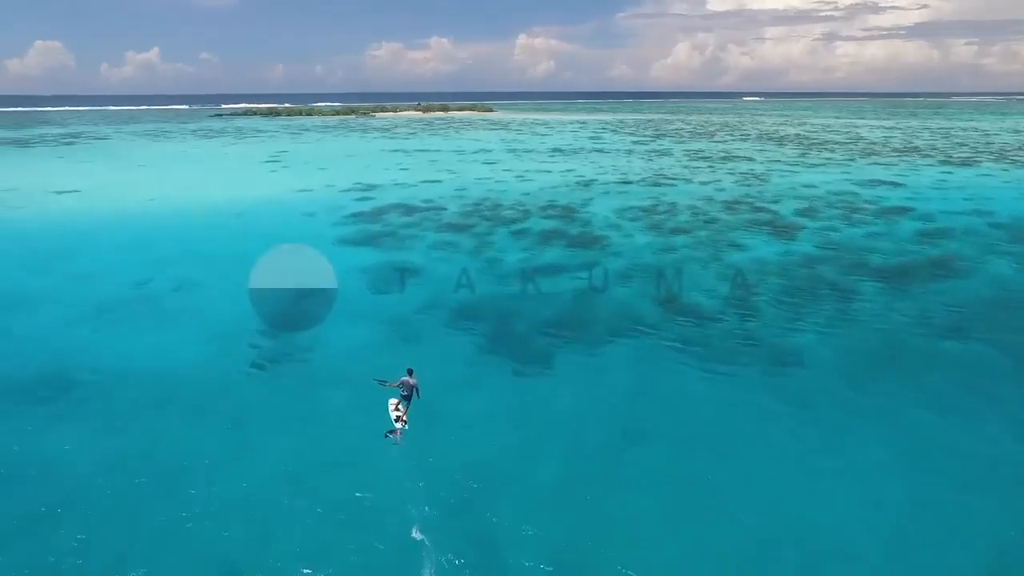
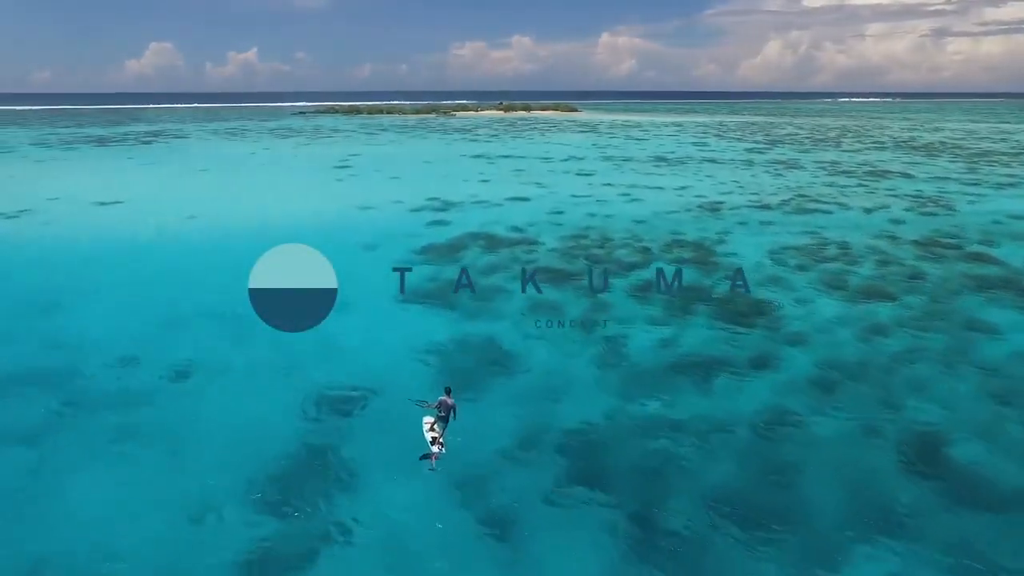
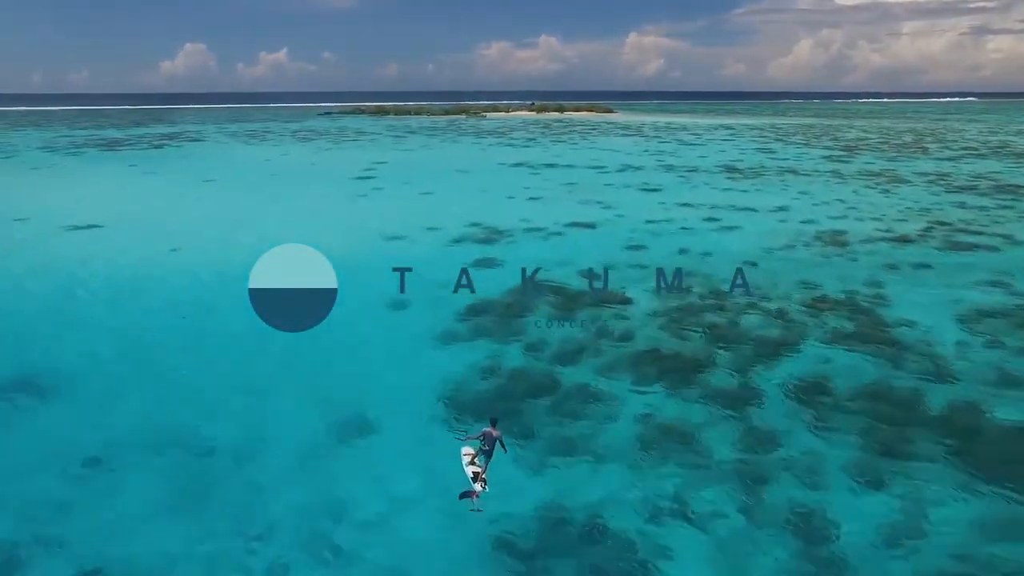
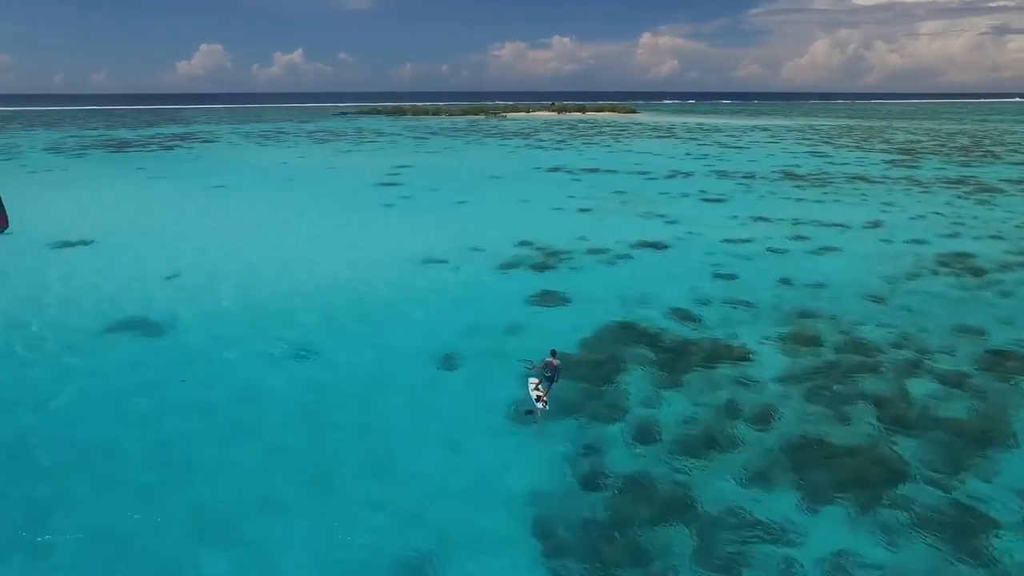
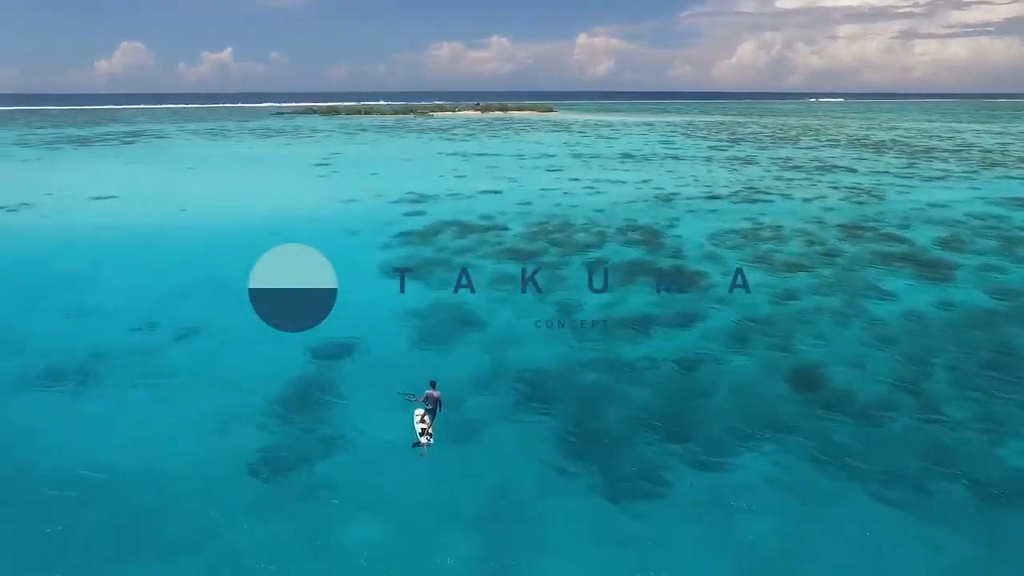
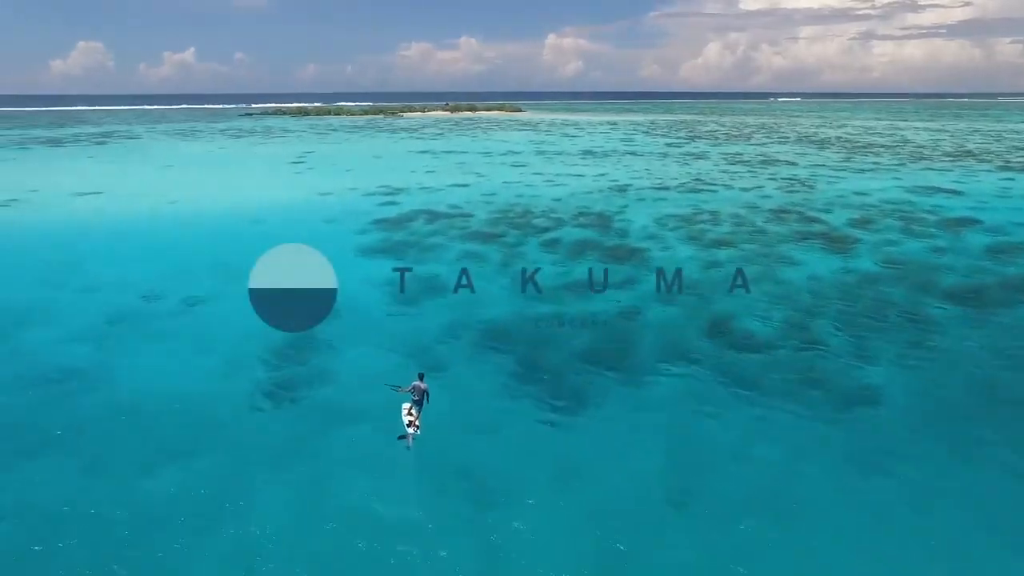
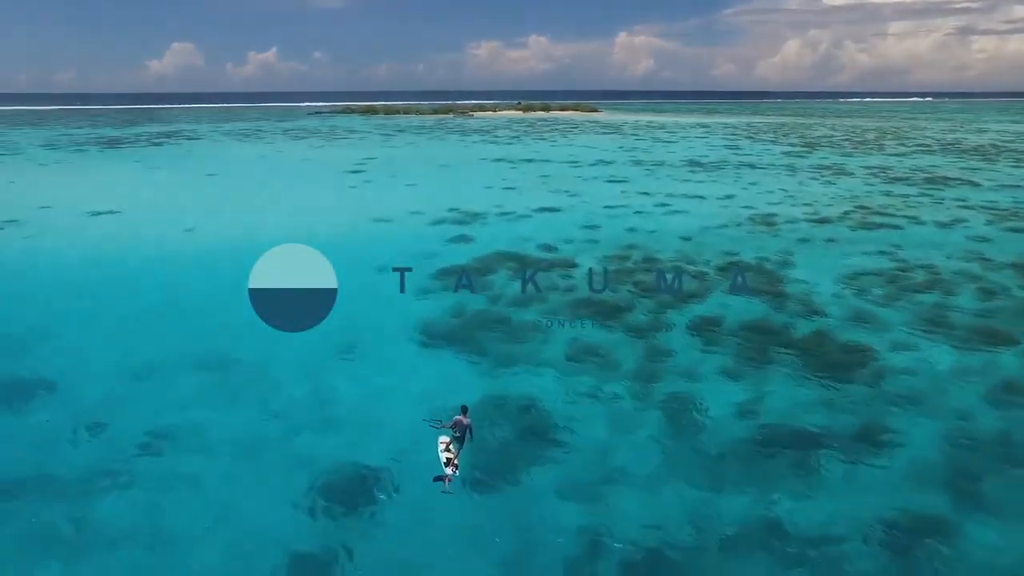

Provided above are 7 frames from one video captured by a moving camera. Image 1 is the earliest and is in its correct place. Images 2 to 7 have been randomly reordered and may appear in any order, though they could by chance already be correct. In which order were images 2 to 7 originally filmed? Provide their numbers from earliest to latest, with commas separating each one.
6, 5, 2, 7, 3, 4
